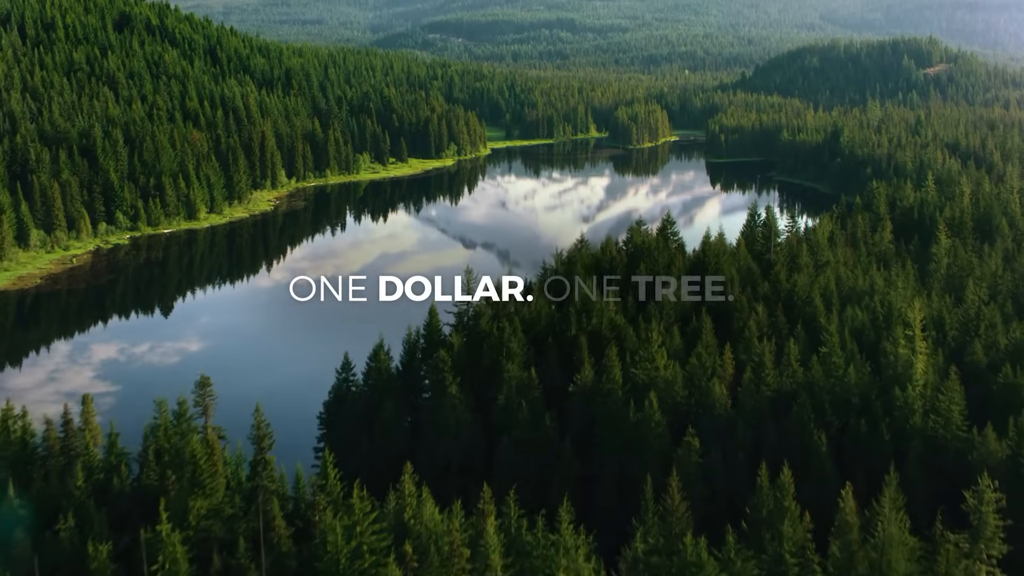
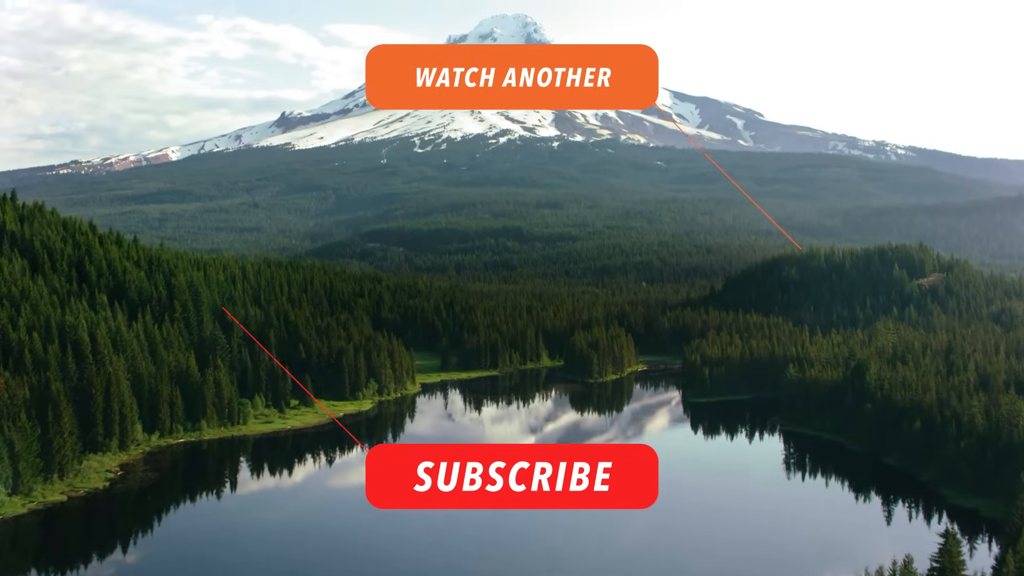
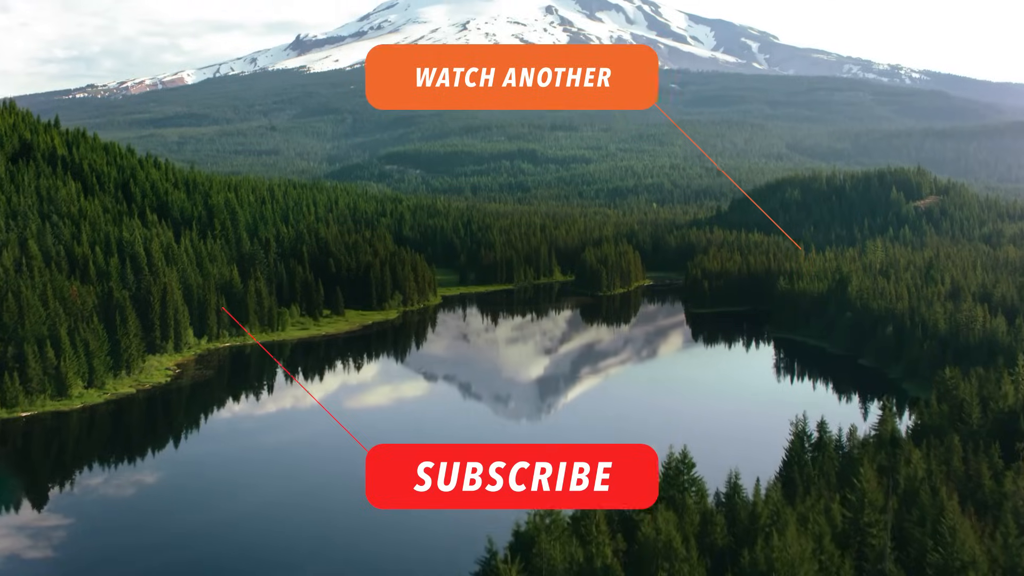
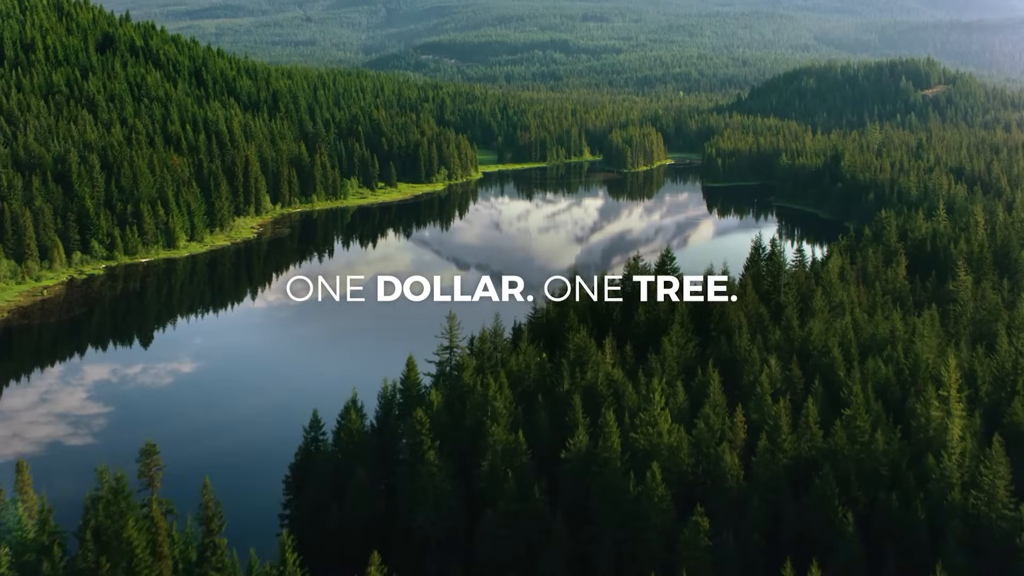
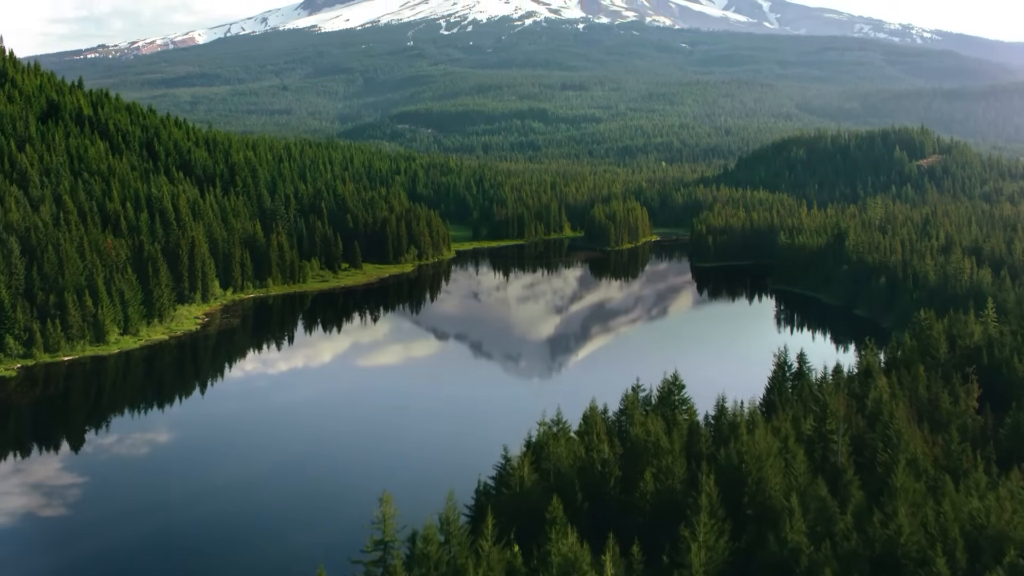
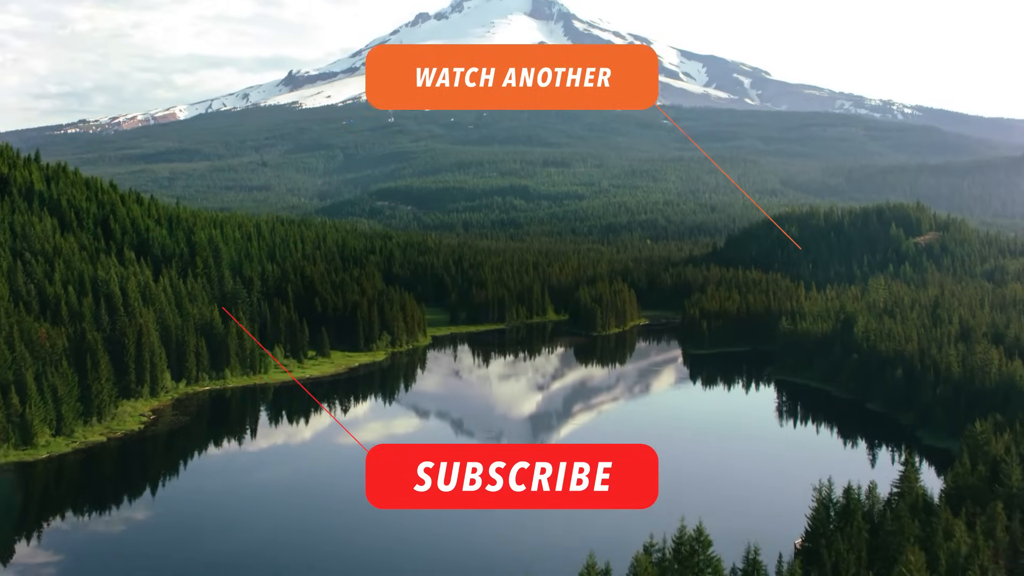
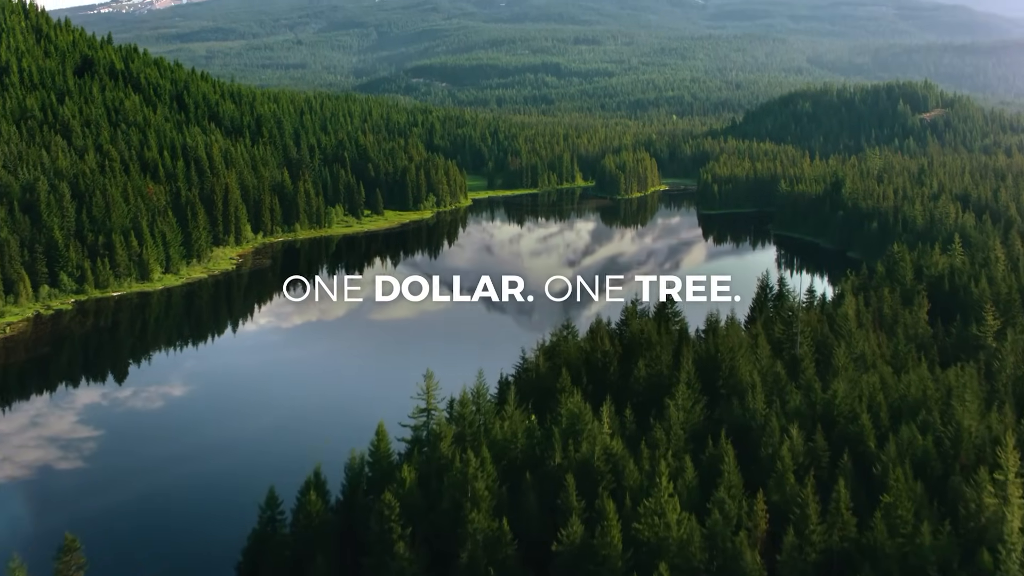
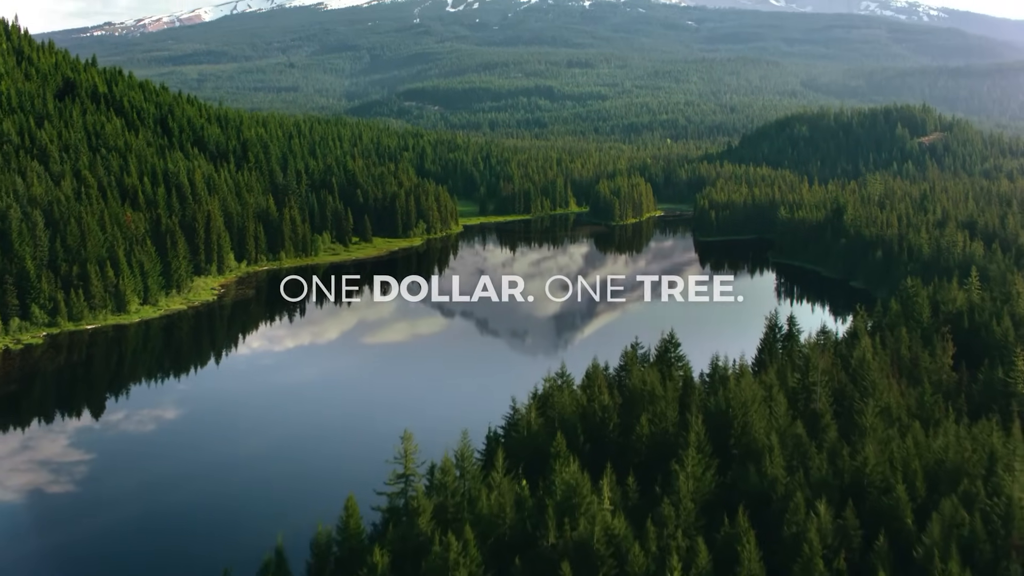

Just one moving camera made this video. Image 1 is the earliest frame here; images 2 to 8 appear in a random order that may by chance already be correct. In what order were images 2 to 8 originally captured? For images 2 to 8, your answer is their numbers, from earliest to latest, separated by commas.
4, 7, 8, 5, 3, 6, 2
